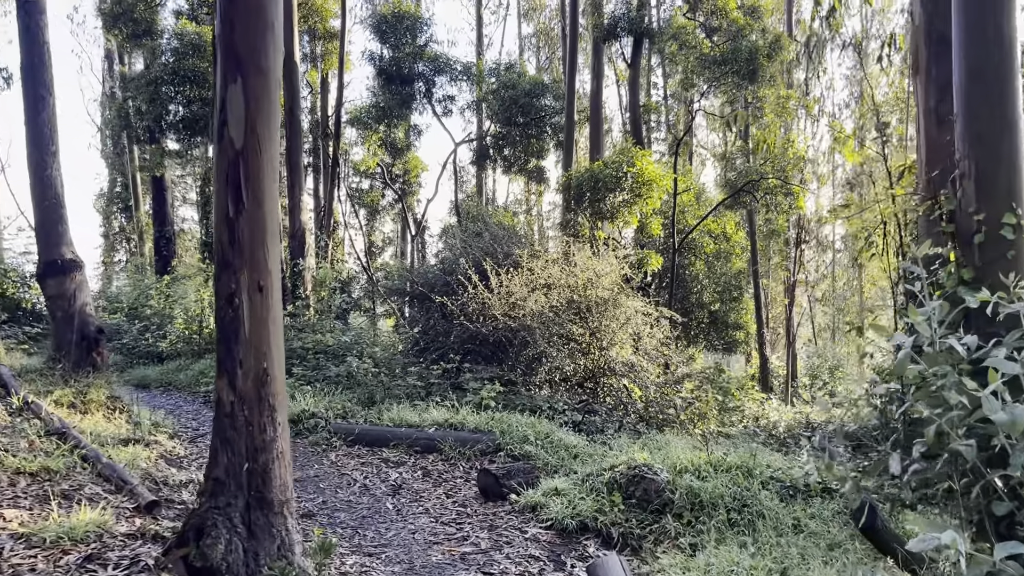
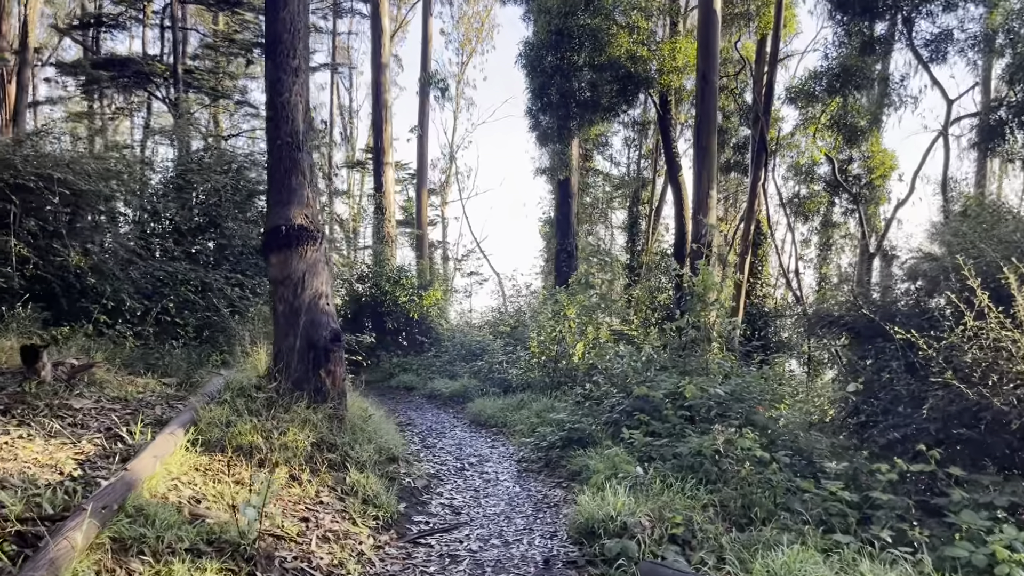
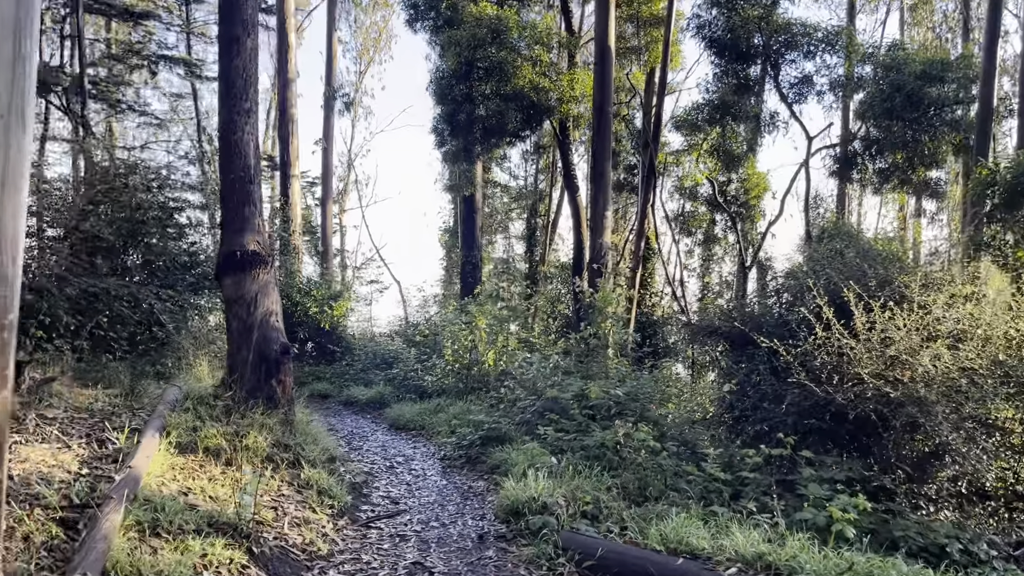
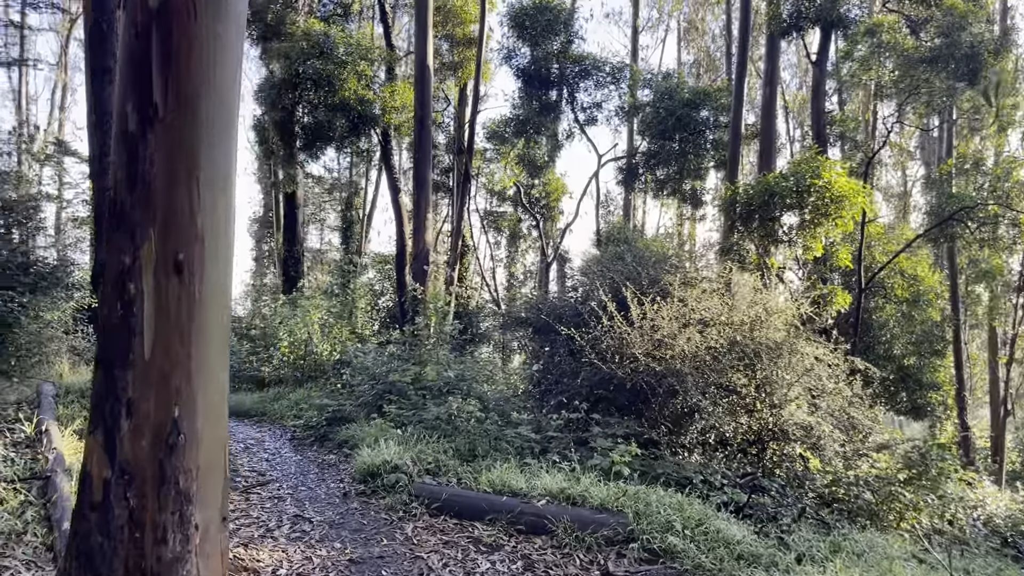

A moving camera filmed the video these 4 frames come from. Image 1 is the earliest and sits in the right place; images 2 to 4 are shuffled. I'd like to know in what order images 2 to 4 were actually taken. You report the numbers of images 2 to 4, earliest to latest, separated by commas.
4, 3, 2
